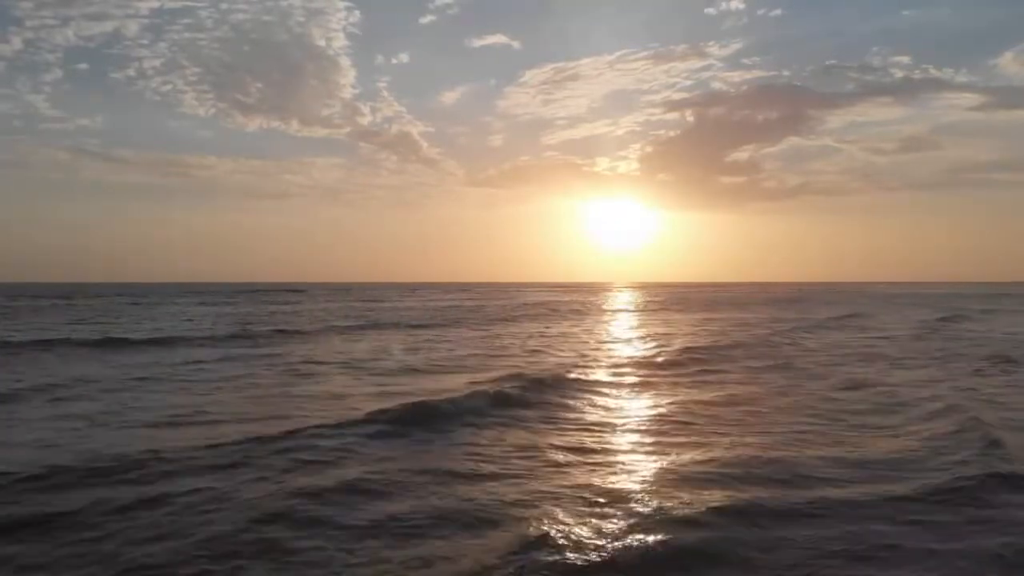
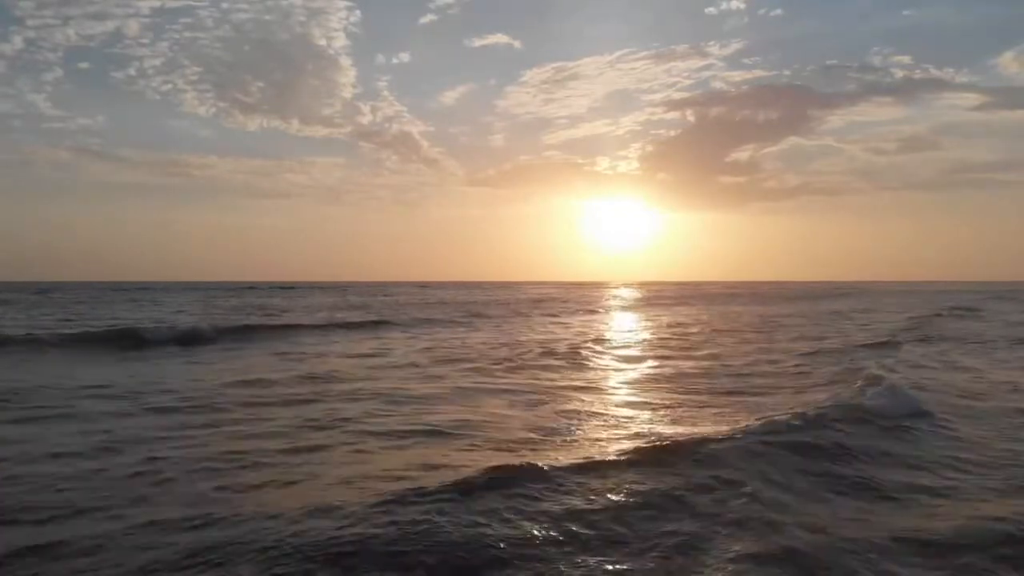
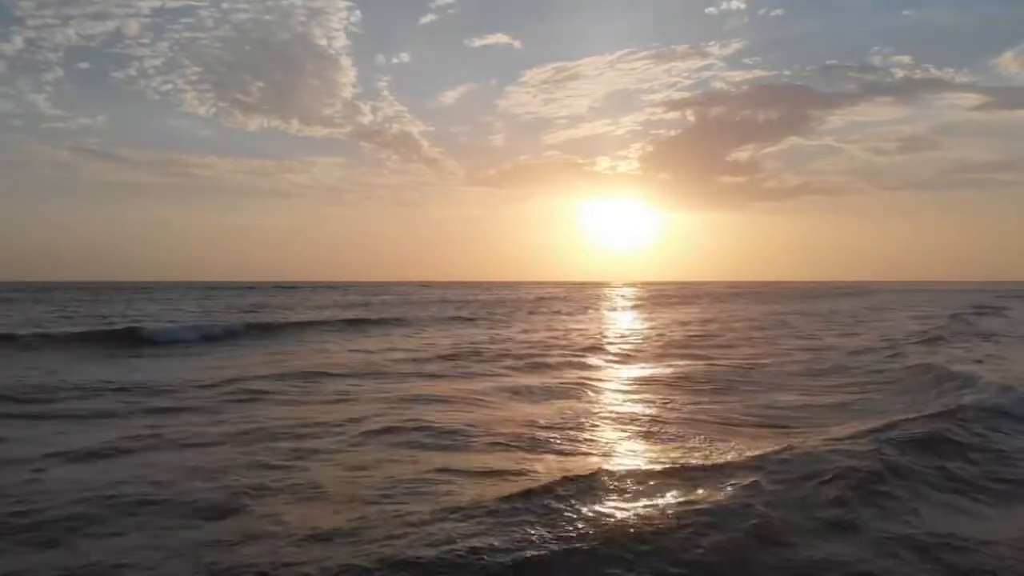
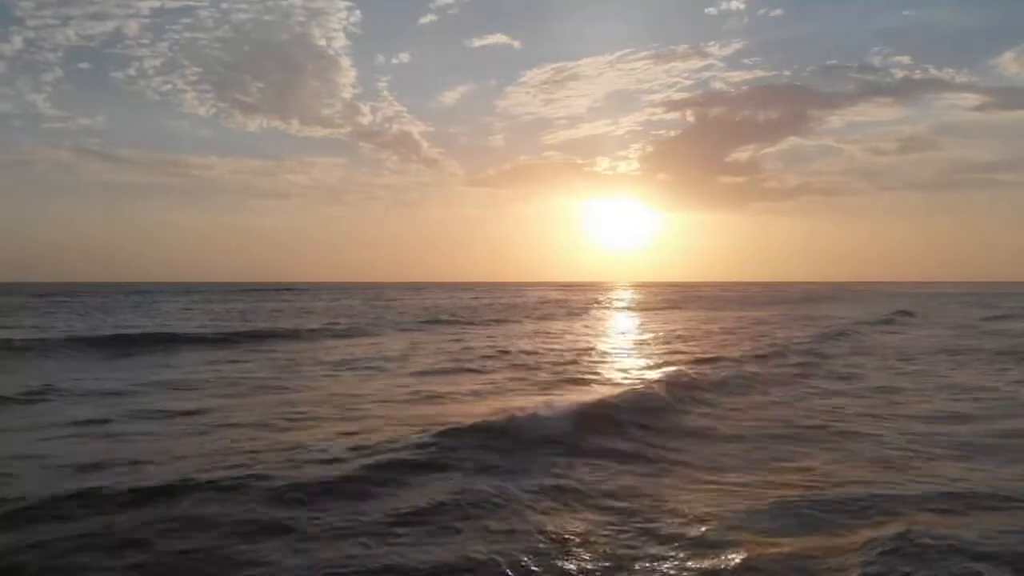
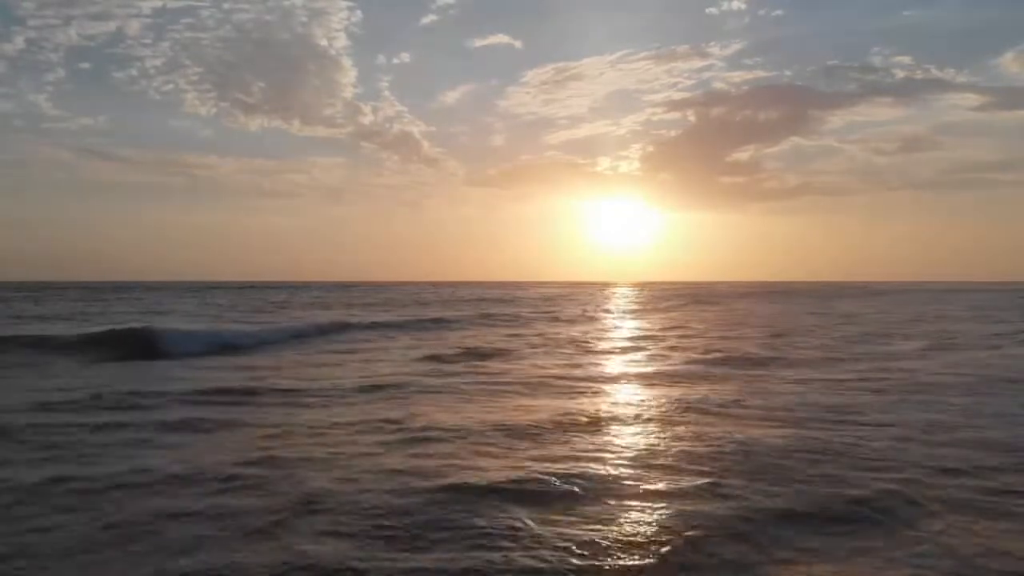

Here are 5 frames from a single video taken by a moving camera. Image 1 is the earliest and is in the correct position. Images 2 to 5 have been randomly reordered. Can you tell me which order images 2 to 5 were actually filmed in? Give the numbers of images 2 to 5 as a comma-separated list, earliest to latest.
4, 2, 3, 5
